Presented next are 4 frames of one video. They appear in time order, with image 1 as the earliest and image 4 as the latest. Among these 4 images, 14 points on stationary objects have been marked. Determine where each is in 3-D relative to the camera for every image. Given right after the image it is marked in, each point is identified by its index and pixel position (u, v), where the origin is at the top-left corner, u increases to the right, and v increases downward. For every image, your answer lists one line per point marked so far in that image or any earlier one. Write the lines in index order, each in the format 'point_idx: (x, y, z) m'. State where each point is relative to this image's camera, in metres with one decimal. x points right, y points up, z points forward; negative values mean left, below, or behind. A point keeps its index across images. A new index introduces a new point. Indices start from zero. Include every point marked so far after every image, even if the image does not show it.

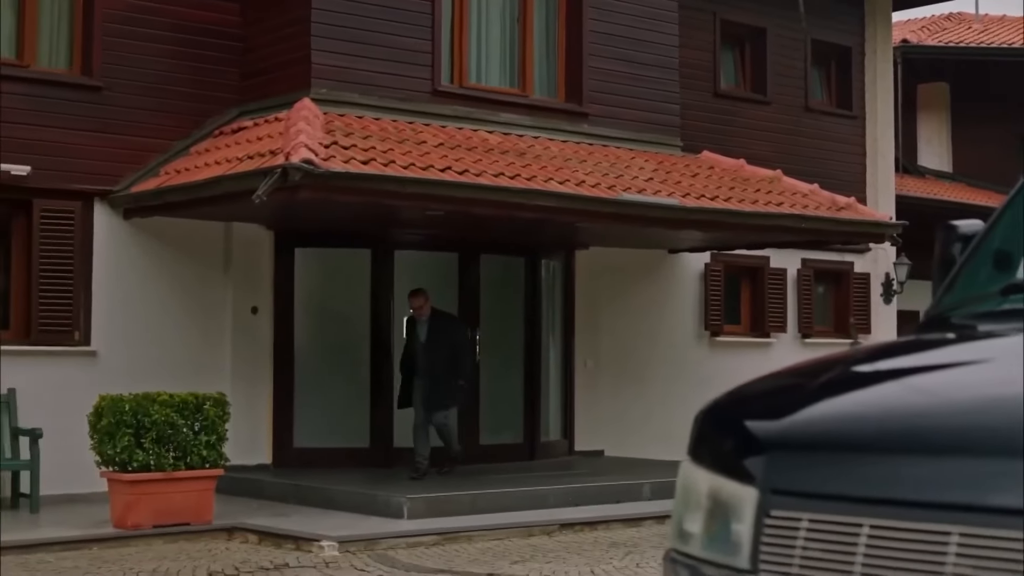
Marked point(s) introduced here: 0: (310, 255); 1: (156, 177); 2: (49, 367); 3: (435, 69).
0: (-1.4, +0.2, +12.0) m
1: (-2.3, +0.7, +11.1) m
2: (-2.9, -0.5, +10.8) m
3: (-0.5, +1.5, +11.8) m
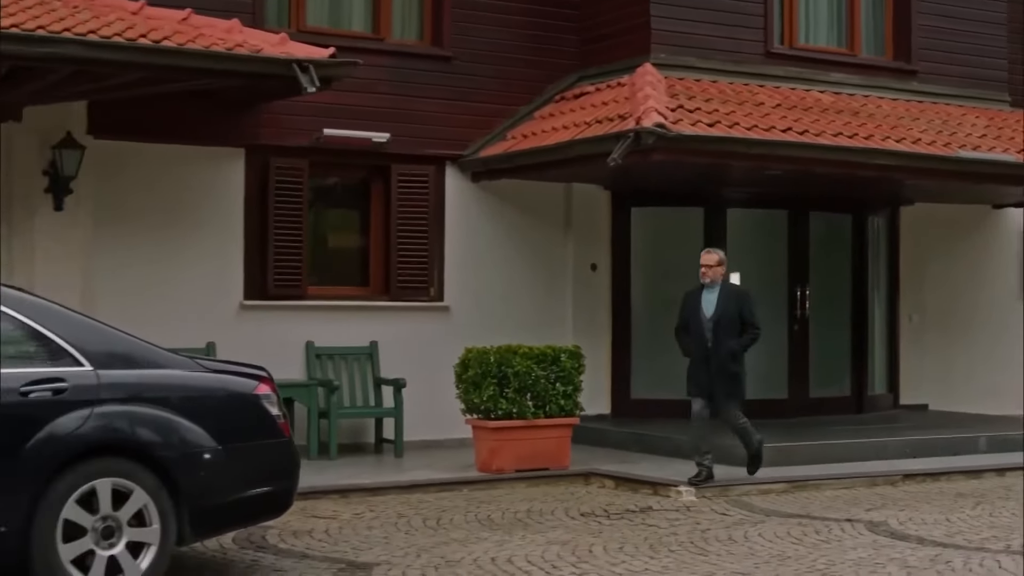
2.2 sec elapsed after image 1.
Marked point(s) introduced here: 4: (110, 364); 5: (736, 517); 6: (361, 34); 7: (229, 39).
0: (+1.0, +0.5, +12.5) m
1: (-0.1, +1.0, +11.7) m
2: (-0.7, -0.2, +11.6) m
3: (+1.8, +1.8, +12.1) m
4: (-1.4, -0.3, +6.1) m
5: (+1.1, -1.1, +8.6) m
6: (-1.0, +1.7, +11.6) m
7: (-1.6, +1.4, +9.8) m
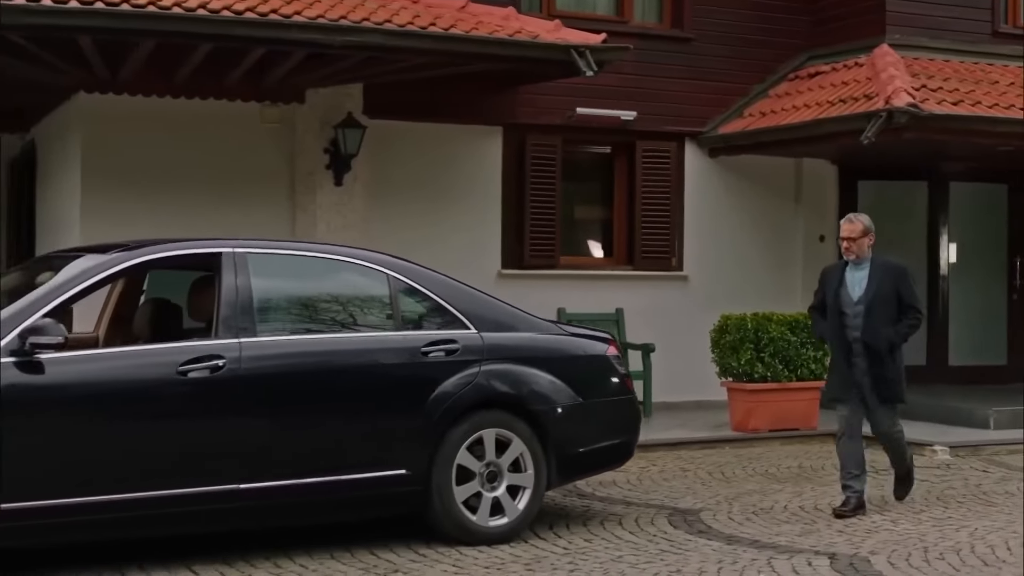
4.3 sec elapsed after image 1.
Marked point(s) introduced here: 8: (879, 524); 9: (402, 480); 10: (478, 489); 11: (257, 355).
0: (+2.7, +0.8, +13.0) m
1: (+1.6, +1.2, +12.3) m
2: (+1.0, 0.0, +12.2) m
3: (+3.5, +2.0, +12.5) m
4: (-0.1, -0.2, +6.8) m
5: (+2.6, -1.0, +9.2) m
6: (+0.7, +1.9, +12.2) m
7: (0.0, +1.6, +10.5) m
8: (+1.6, -1.0, +7.3) m
9: (-0.4, -0.7, +6.5) m
10: (-0.1, -0.8, +6.6) m
11: (-0.9, -0.2, +6.2) m
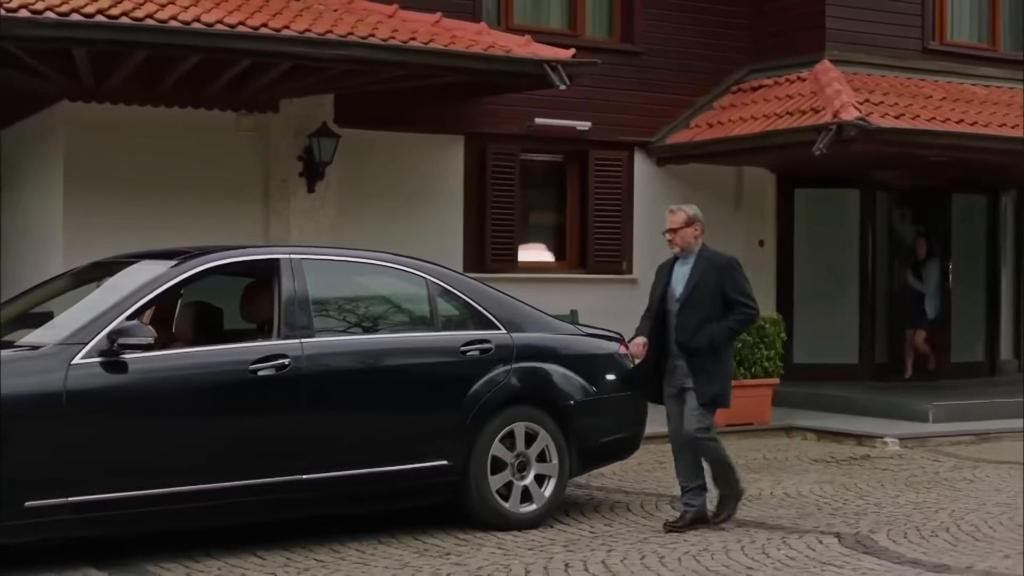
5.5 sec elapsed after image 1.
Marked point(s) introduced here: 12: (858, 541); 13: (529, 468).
0: (+2.4, +0.8, +13.8) m
1: (+1.3, +1.2, +12.9) m
2: (+0.7, 0.0, +12.8) m
3: (+3.2, +2.0, +13.3) m
4: (0.0, -0.2, +7.3) m
5: (+2.5, -1.0, +9.9) m
6: (+0.4, +1.9, +12.8) m
7: (-0.2, +1.6, +11.0) m
8: (+1.6, -1.0, +7.9) m
9: (-0.3, -0.7, +6.9) m
10: (0.0, -0.8, +7.1) m
11: (-0.8, -0.3, +6.6) m
12: (+1.4, -1.0, +6.9) m
13: (+0.1, -0.8, +7.2) m
